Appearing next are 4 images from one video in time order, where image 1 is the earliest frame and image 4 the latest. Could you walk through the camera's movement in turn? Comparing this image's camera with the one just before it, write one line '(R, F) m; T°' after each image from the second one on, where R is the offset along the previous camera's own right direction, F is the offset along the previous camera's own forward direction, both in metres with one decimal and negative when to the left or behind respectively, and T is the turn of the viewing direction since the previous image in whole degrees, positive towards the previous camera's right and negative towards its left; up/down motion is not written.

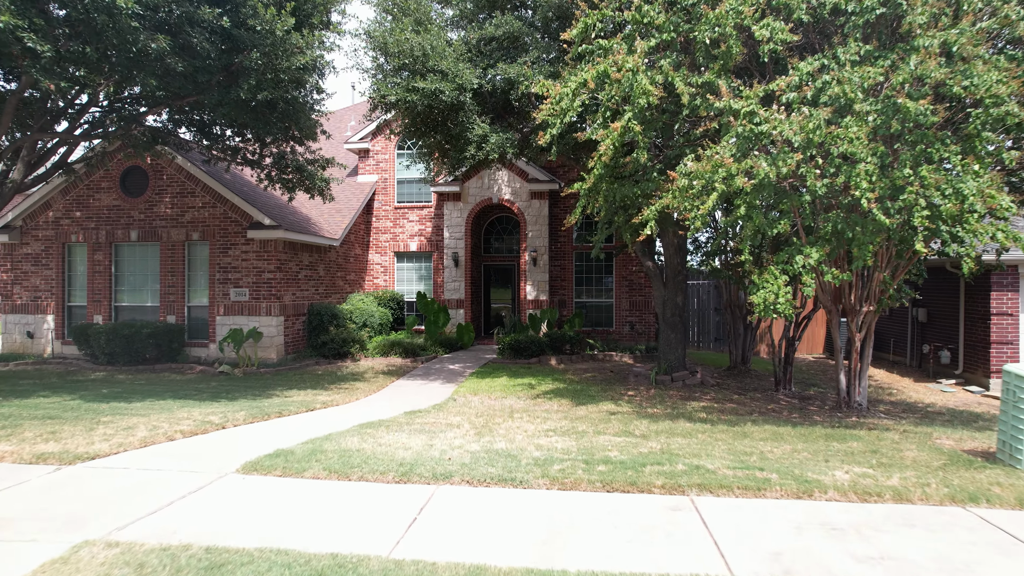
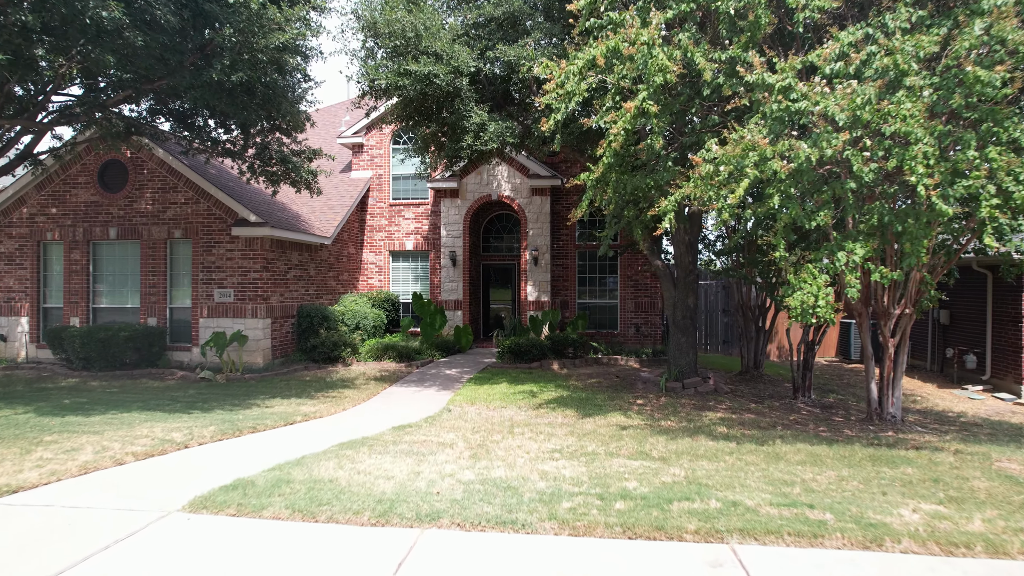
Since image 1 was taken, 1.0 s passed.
(0.0, +0.8) m; 0°
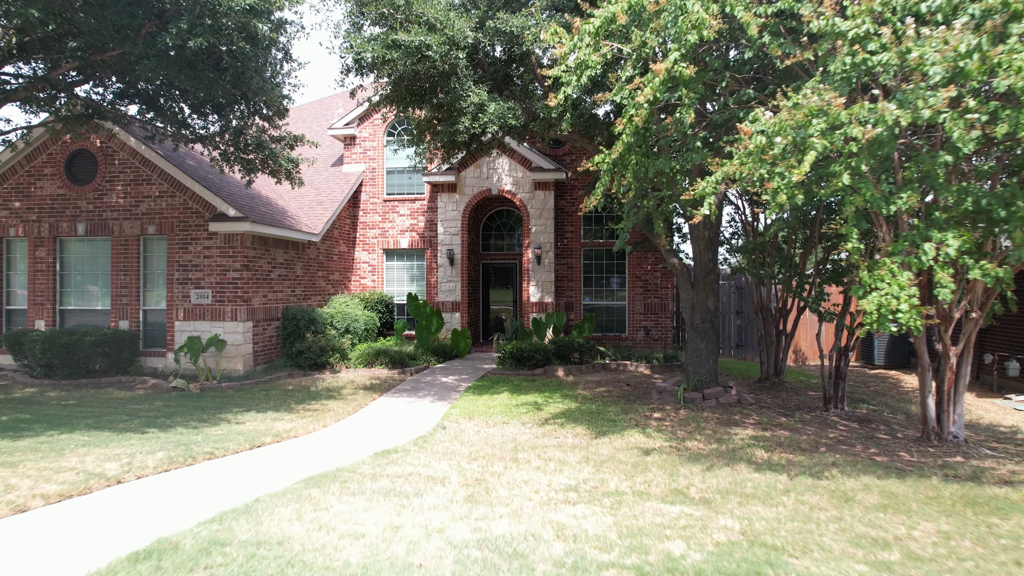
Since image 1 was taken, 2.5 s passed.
(0.0, +1.1) m; 0°
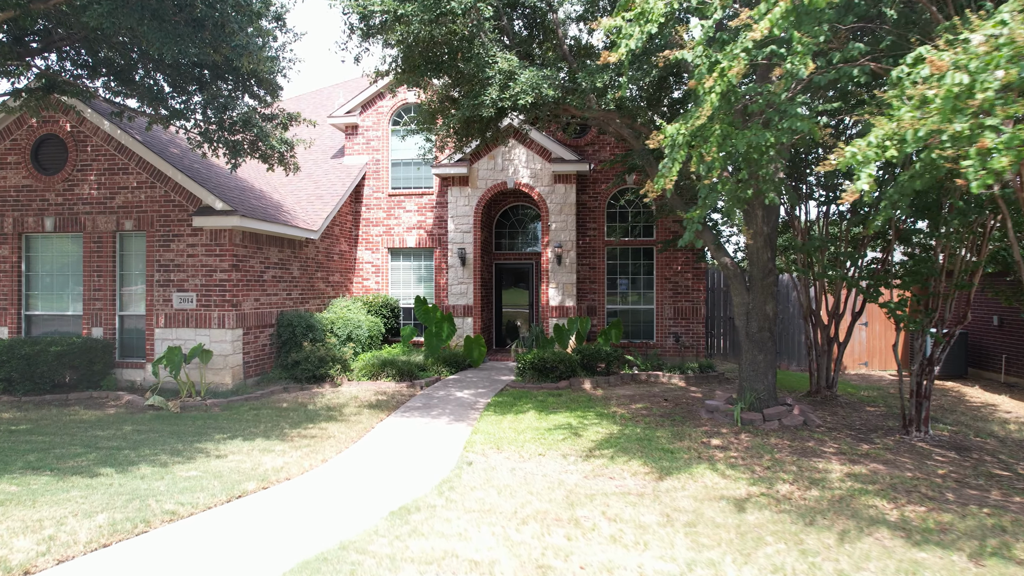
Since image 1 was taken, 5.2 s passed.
(-0.5, +1.5) m; 0°
